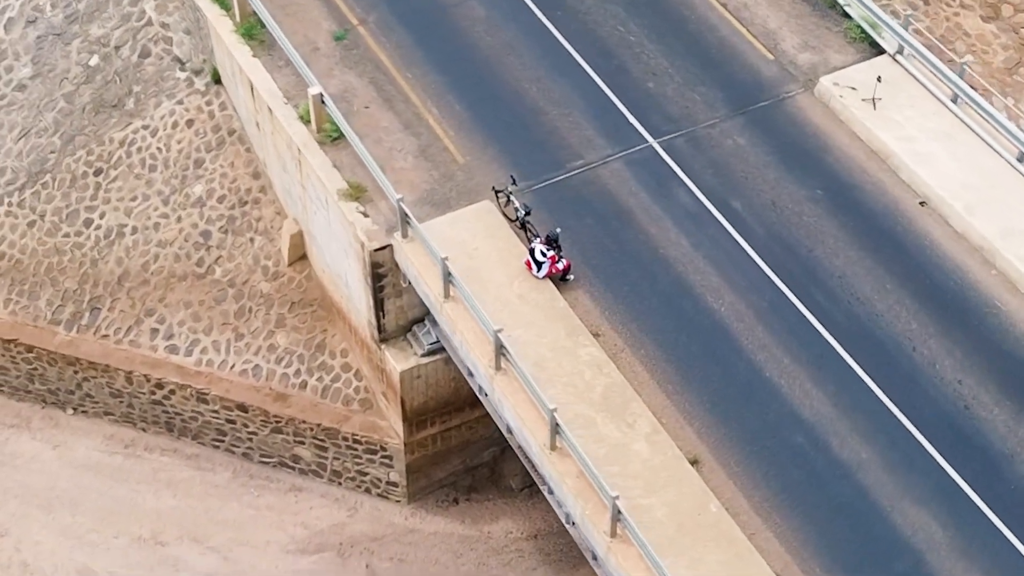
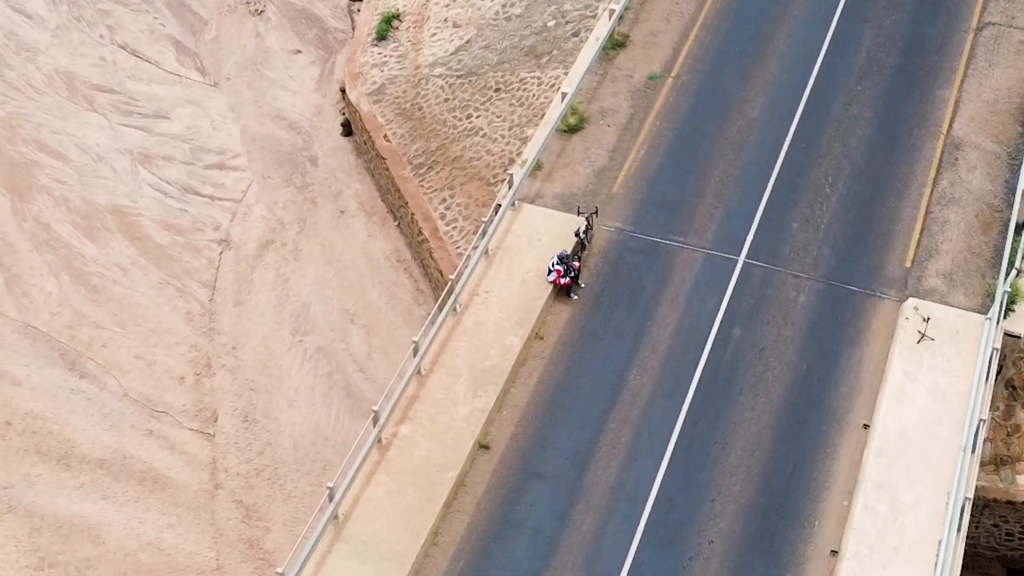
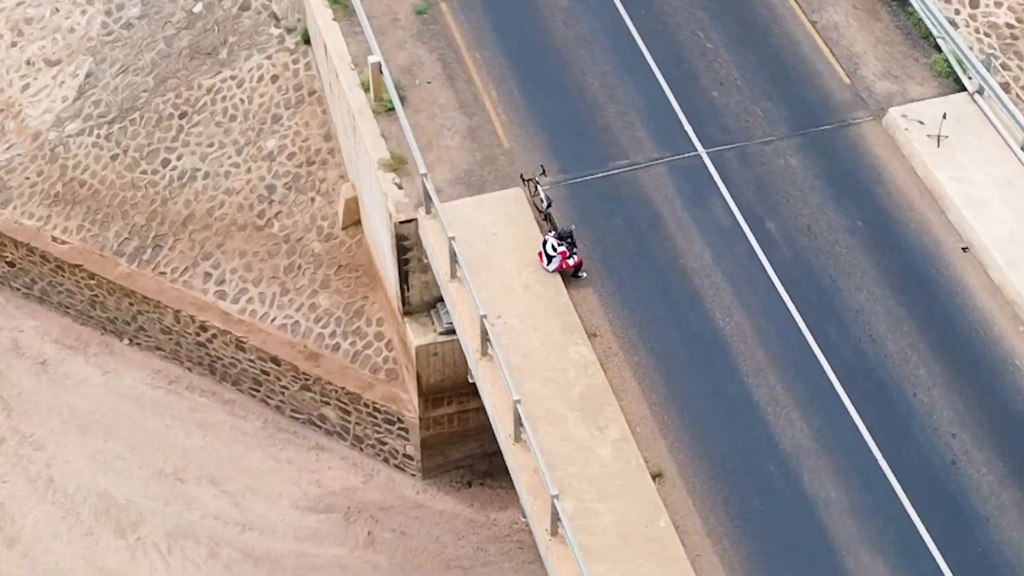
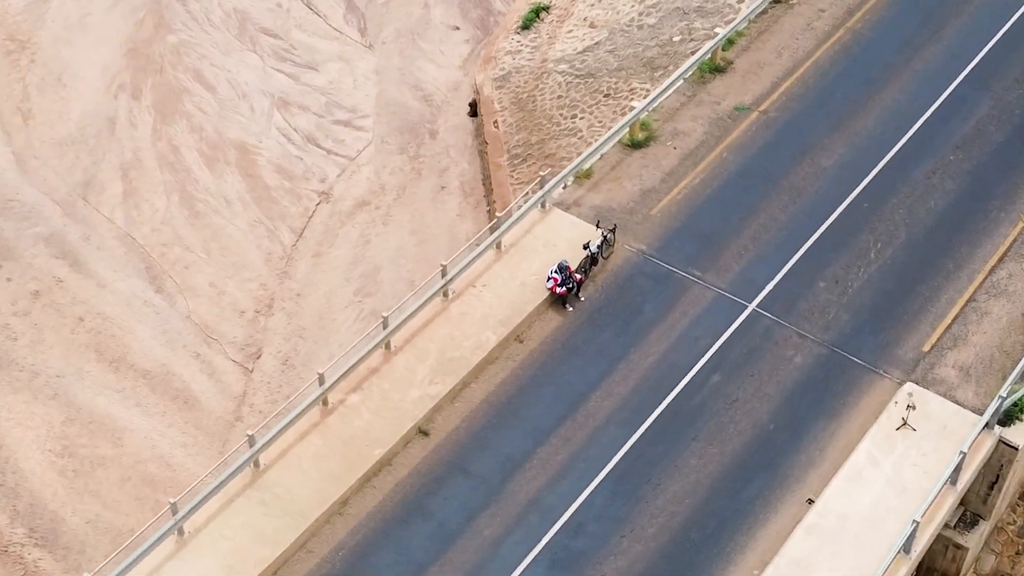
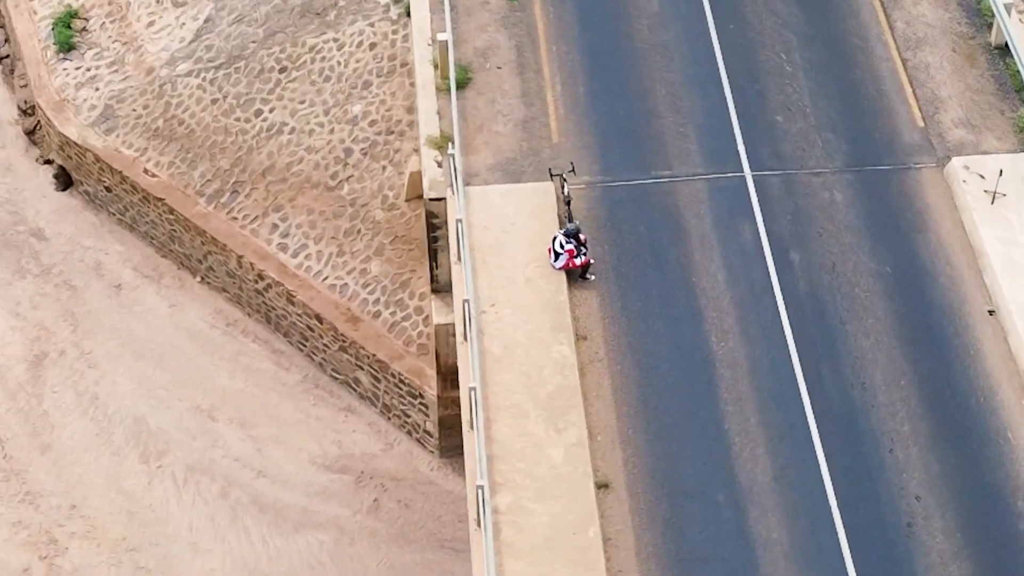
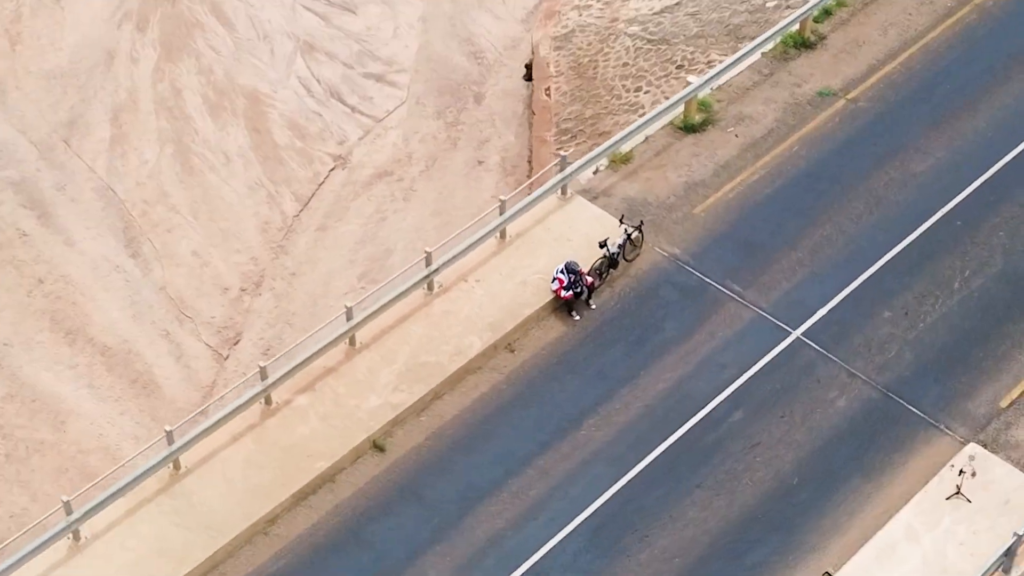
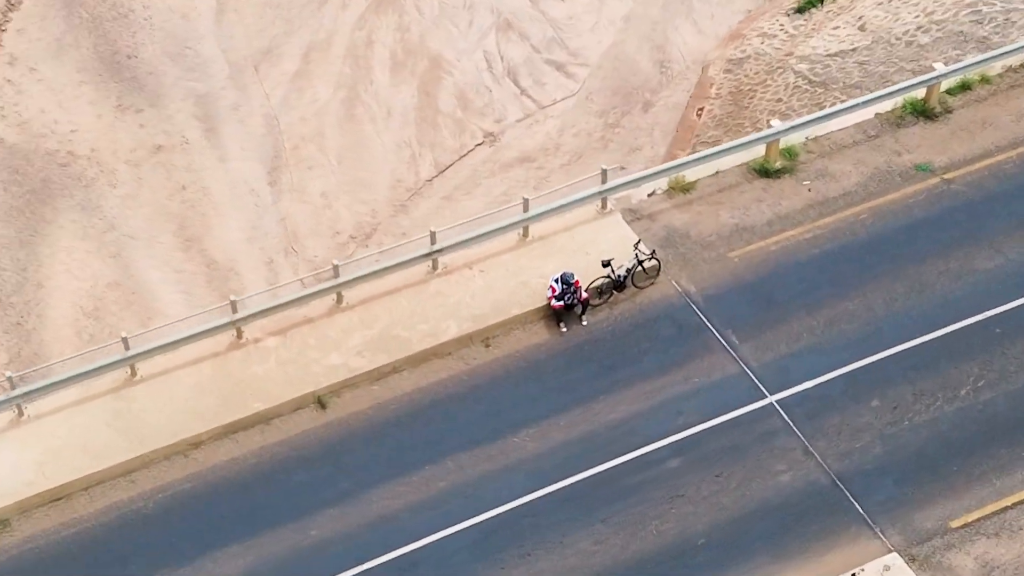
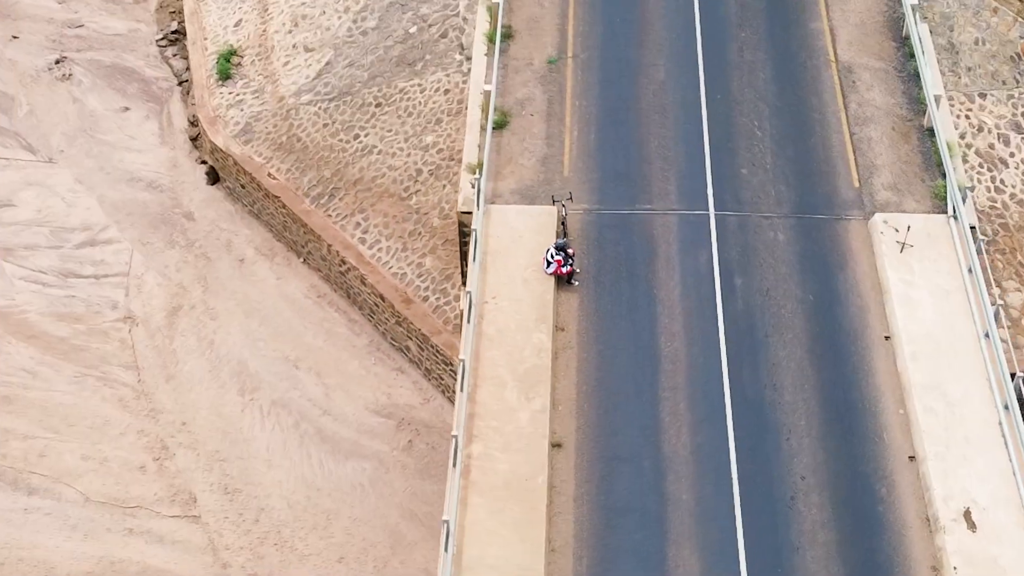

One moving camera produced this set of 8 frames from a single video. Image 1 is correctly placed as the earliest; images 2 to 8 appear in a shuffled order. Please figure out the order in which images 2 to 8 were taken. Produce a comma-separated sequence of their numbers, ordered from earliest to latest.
3, 5, 8, 2, 4, 6, 7
